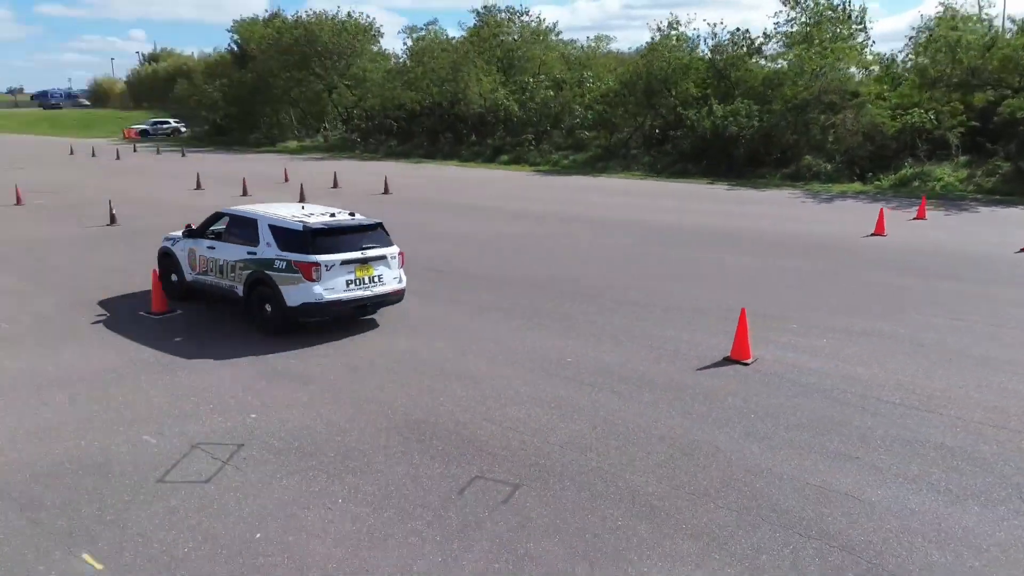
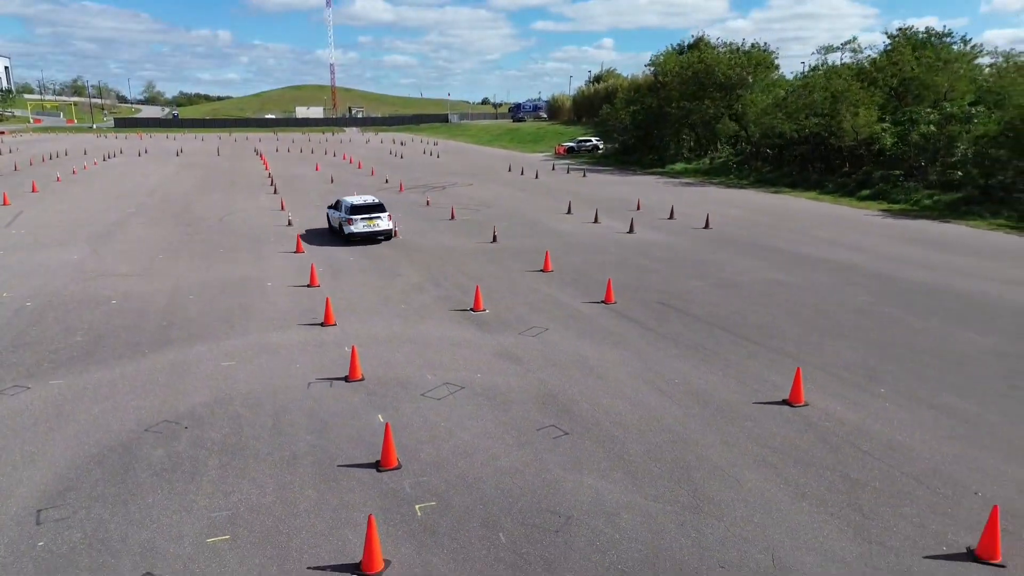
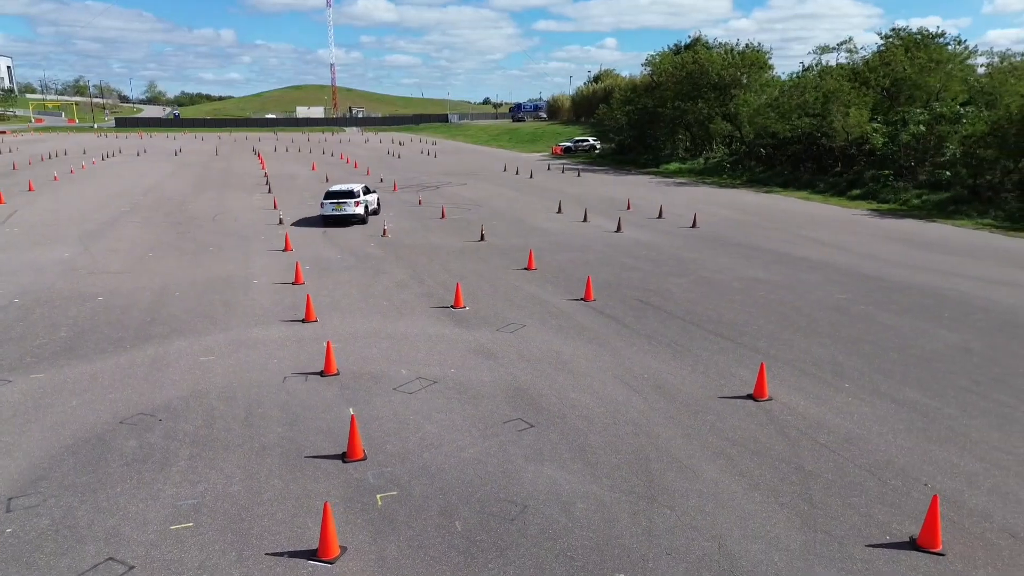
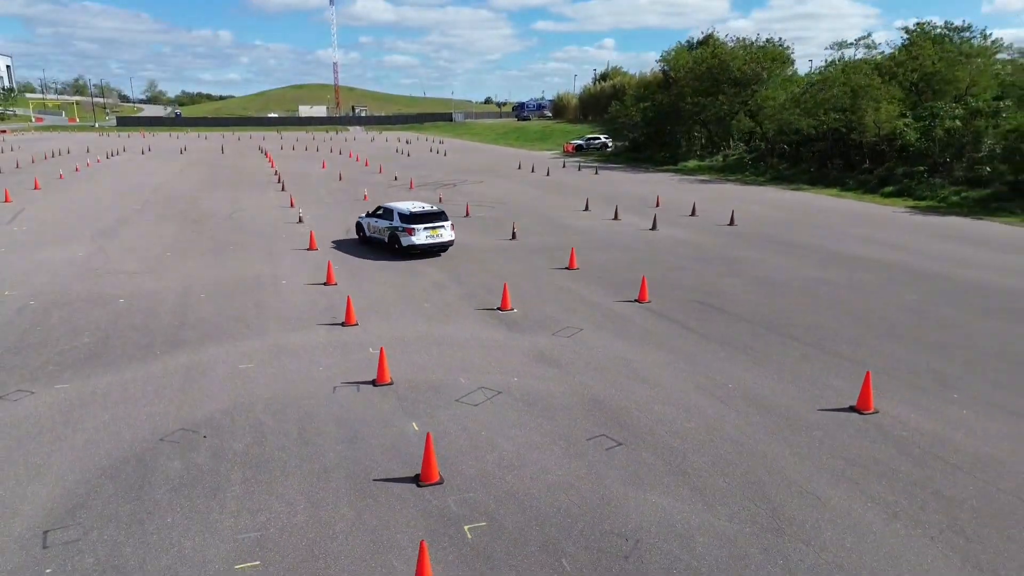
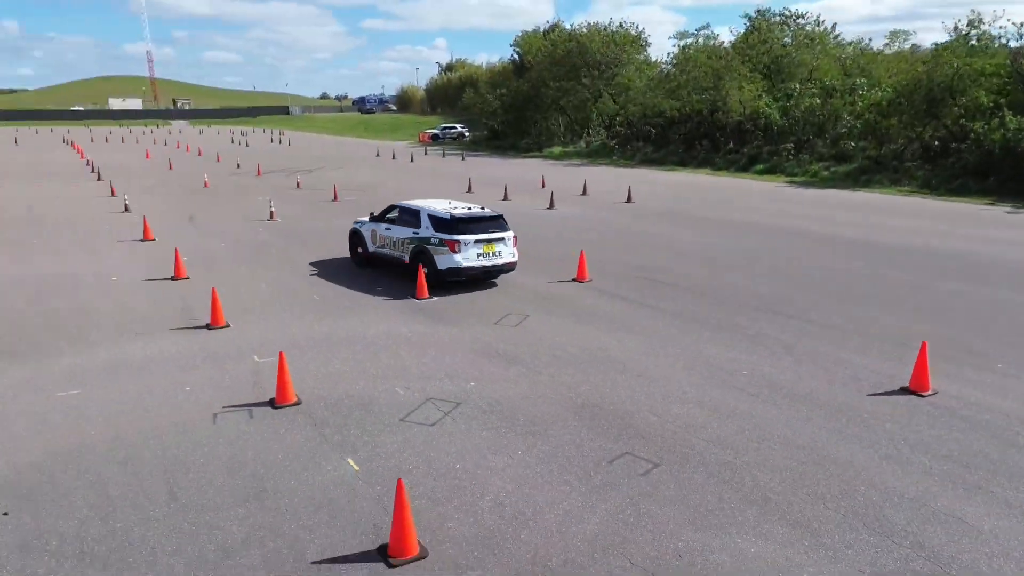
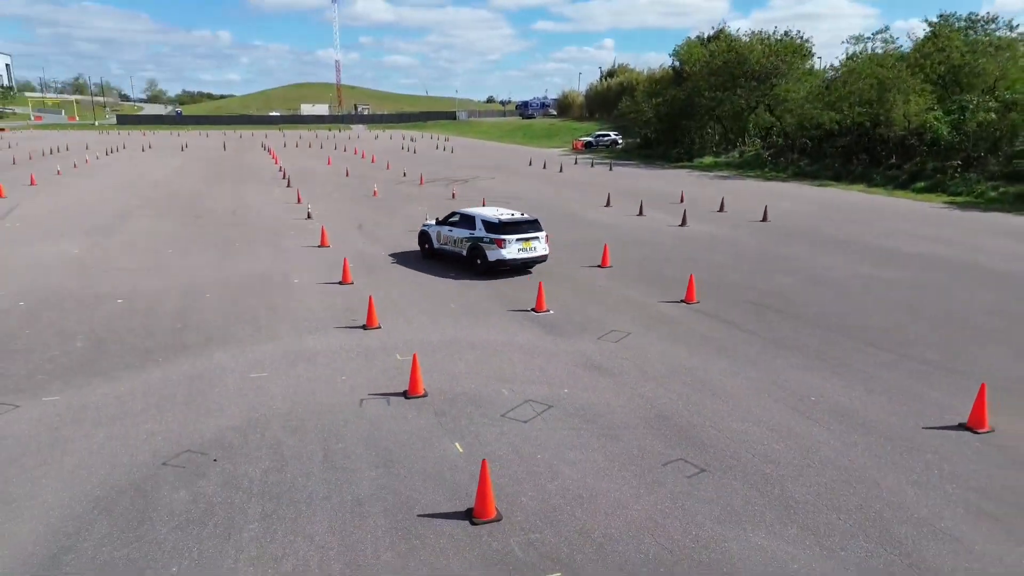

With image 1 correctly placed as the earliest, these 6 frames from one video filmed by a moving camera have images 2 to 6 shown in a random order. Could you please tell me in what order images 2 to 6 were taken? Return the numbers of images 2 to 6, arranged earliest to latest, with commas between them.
5, 6, 4, 2, 3
